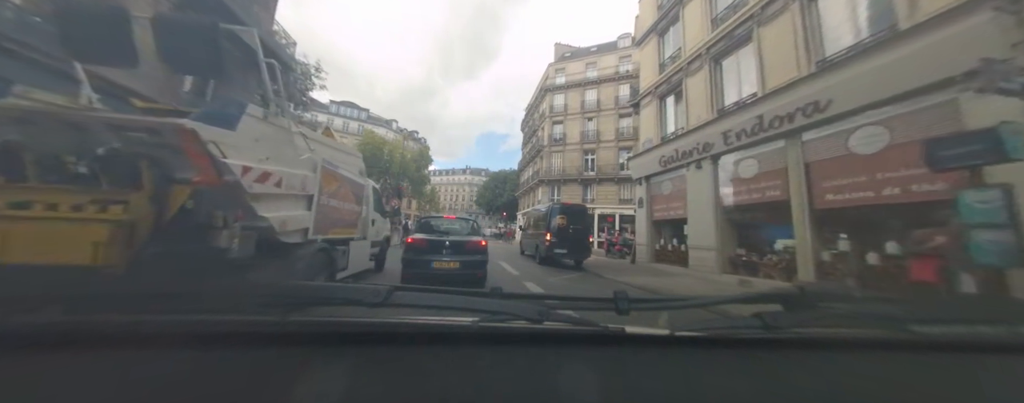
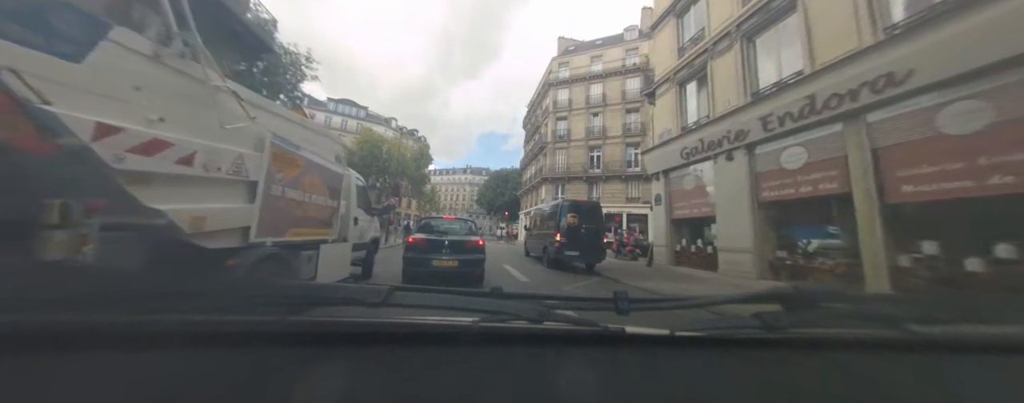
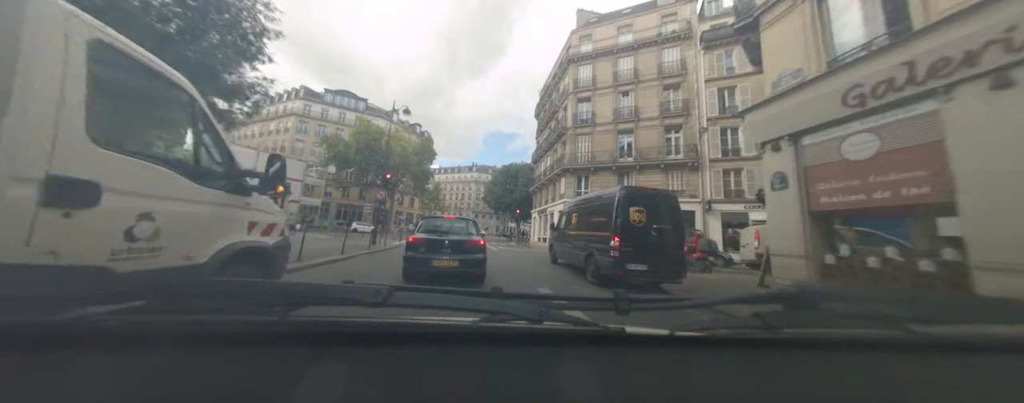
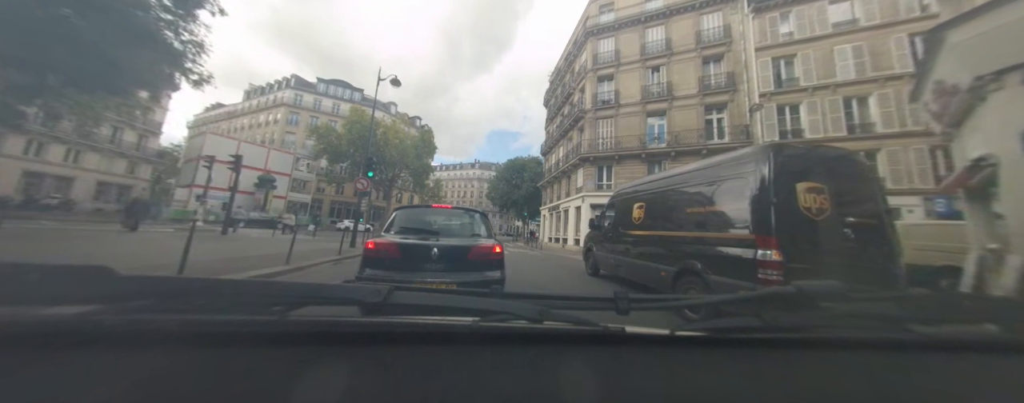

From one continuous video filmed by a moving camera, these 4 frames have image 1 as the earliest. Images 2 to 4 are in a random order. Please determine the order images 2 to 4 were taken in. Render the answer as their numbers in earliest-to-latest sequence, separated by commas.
2, 3, 4
